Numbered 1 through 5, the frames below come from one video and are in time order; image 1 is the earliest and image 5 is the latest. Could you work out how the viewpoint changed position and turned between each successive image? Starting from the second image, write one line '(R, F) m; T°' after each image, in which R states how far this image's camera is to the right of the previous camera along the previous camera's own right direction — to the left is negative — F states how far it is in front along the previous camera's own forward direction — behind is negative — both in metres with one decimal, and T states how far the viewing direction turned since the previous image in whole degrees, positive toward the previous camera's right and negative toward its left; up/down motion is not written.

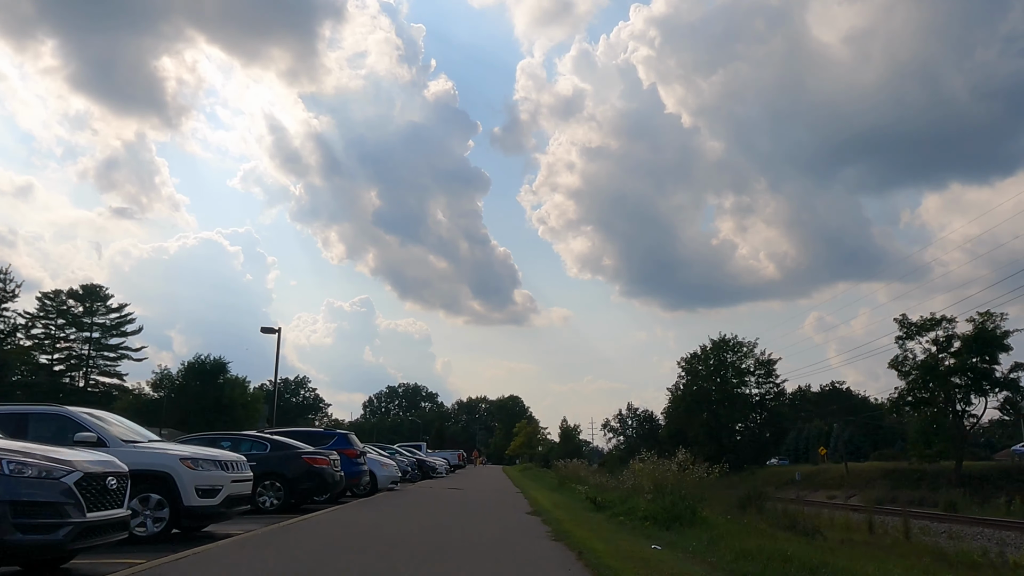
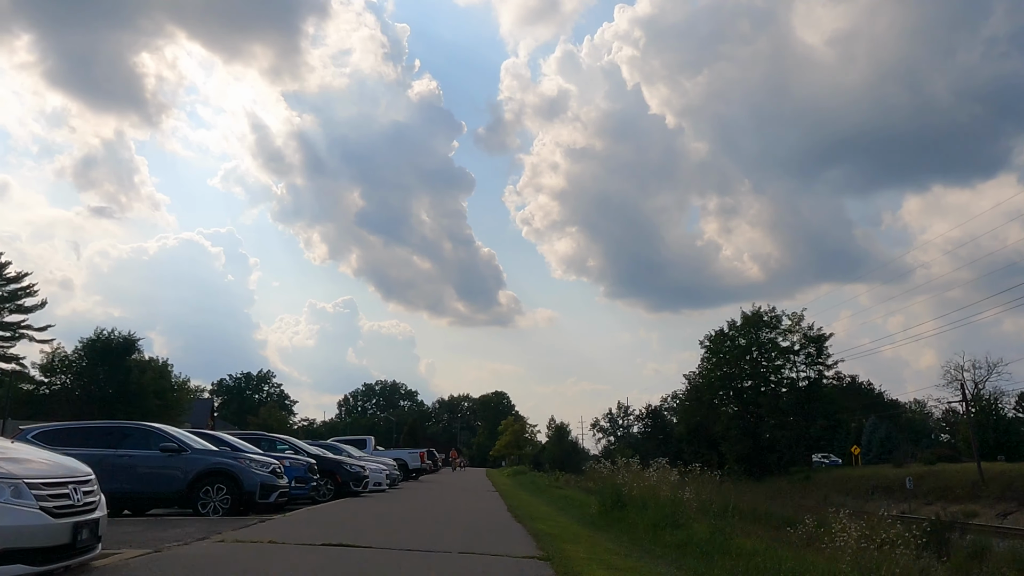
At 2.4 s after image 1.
(-0.1, +12.6) m; +1°
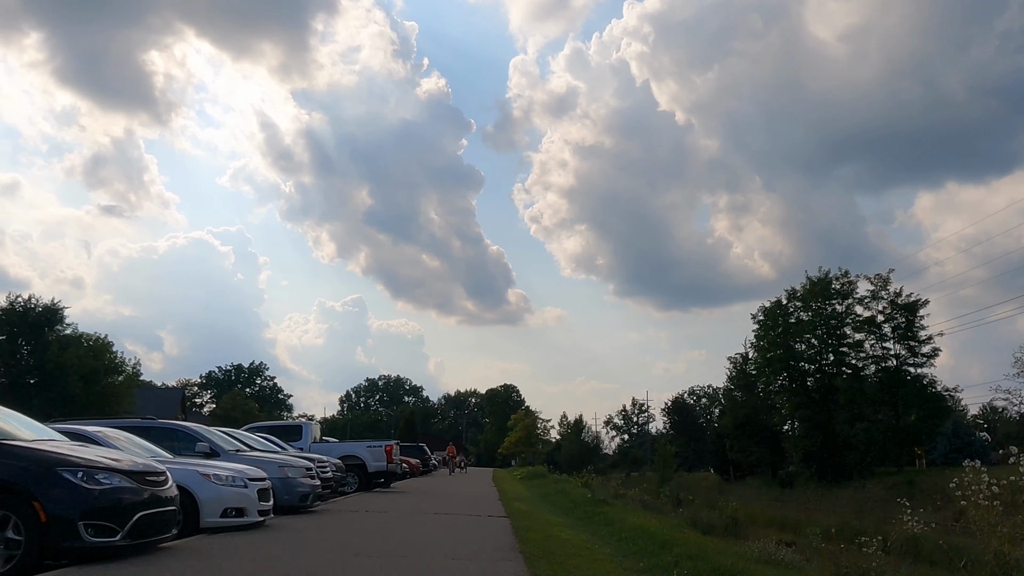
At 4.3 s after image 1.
(-0.2, +9.7) m; -1°
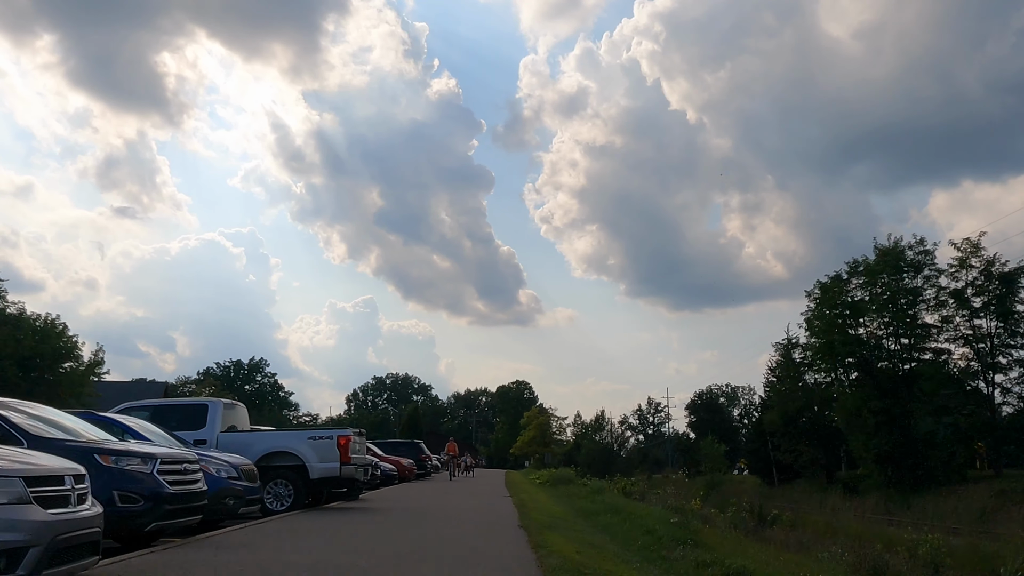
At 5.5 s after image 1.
(-0.2, +6.3) m; -1°
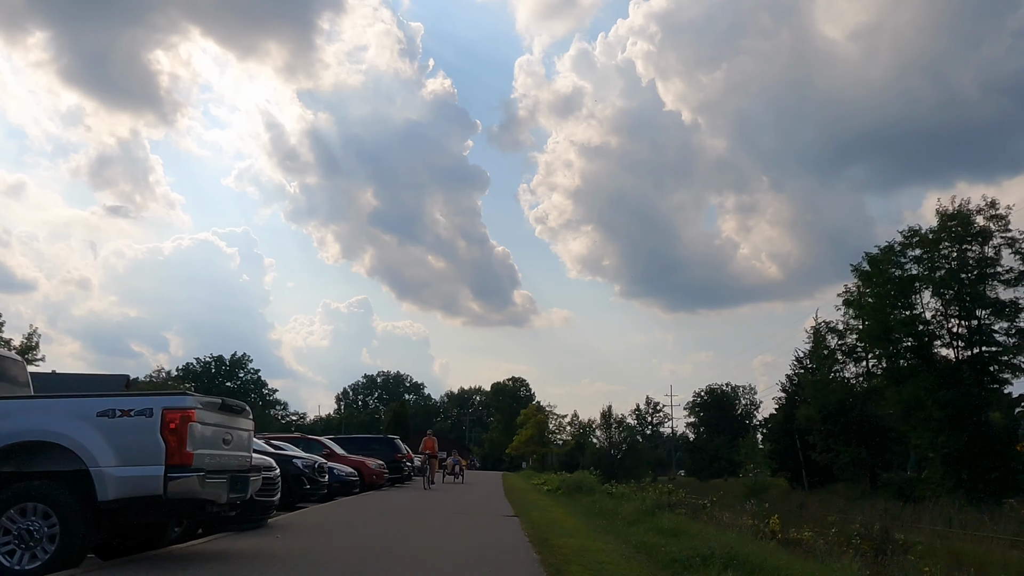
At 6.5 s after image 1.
(-0.2, +5.6) m; 0°
